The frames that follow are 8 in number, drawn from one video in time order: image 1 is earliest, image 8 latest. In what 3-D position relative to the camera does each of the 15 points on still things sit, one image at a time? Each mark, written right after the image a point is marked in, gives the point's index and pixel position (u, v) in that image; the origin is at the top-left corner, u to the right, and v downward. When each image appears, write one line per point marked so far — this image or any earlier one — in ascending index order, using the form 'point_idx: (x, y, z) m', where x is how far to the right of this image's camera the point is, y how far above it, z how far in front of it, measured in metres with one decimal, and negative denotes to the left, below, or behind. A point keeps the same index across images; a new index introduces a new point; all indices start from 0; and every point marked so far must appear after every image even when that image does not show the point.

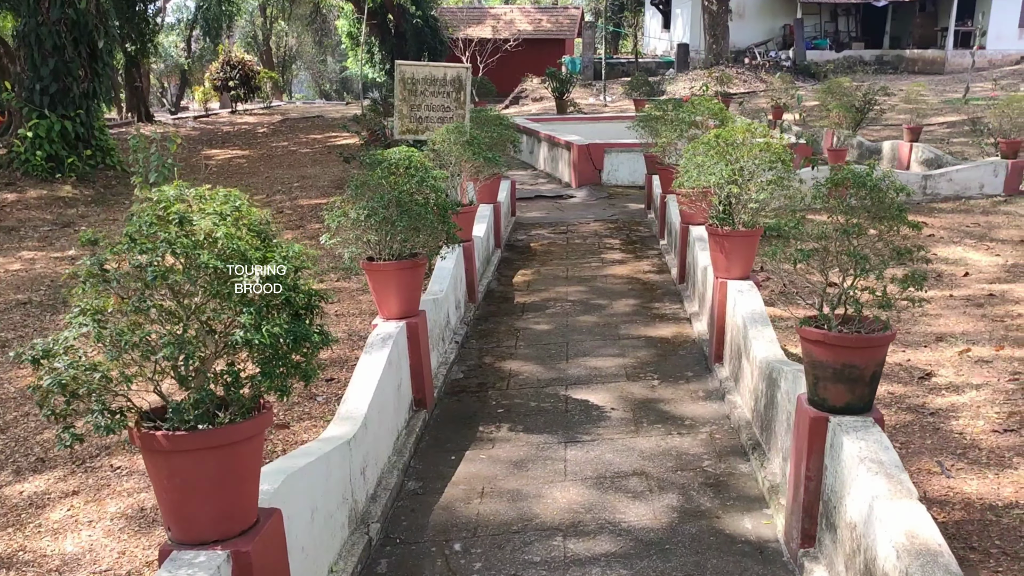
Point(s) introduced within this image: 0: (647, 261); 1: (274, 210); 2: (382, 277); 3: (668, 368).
0: (+1.2, +0.2, +8.2) m
1: (-3.1, +1.0, +11.7) m
2: (-0.6, 0.0, +4.2) m
3: (+0.9, -0.5, +5.1) m
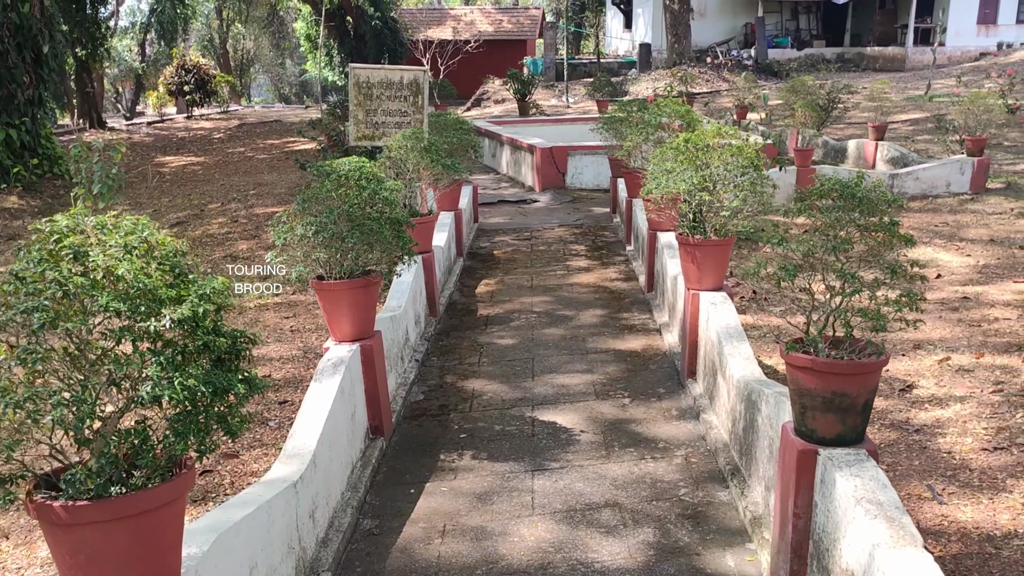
0: (+0.9, +0.2, +8.0) m
1: (-3.5, +0.9, +11.3) m
2: (-0.8, 0.0, +3.9) m
3: (+0.7, -0.5, +4.8) m
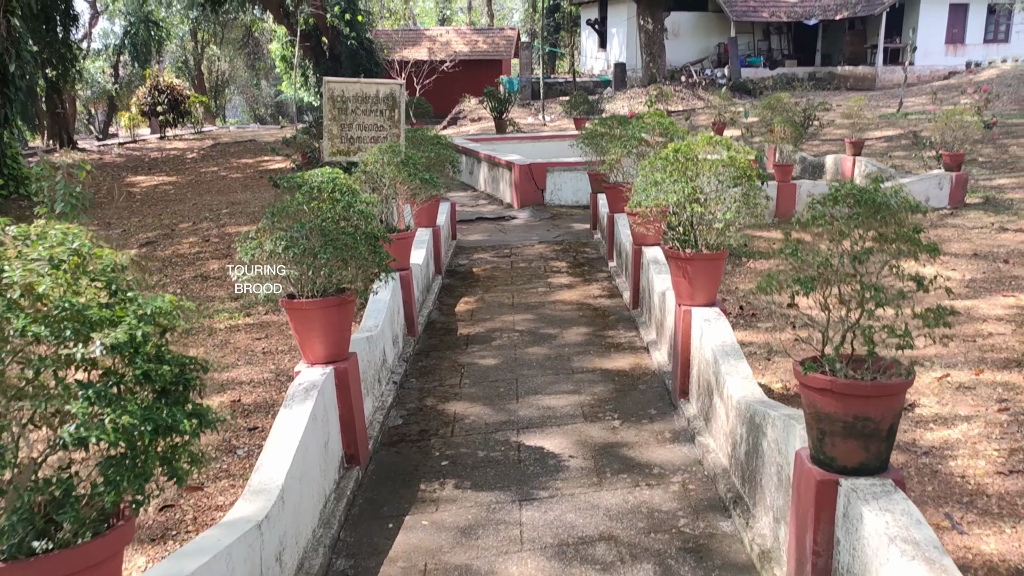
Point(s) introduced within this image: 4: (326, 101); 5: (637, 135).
0: (+0.7, 0.0, +7.8) m
1: (-3.8, +0.6, +11.0) m
2: (-0.8, -0.1, +3.6) m
3: (+0.6, -0.6, +4.6) m
4: (-1.5, +1.5, +7.4) m
5: (+1.1, +1.3, +7.4) m
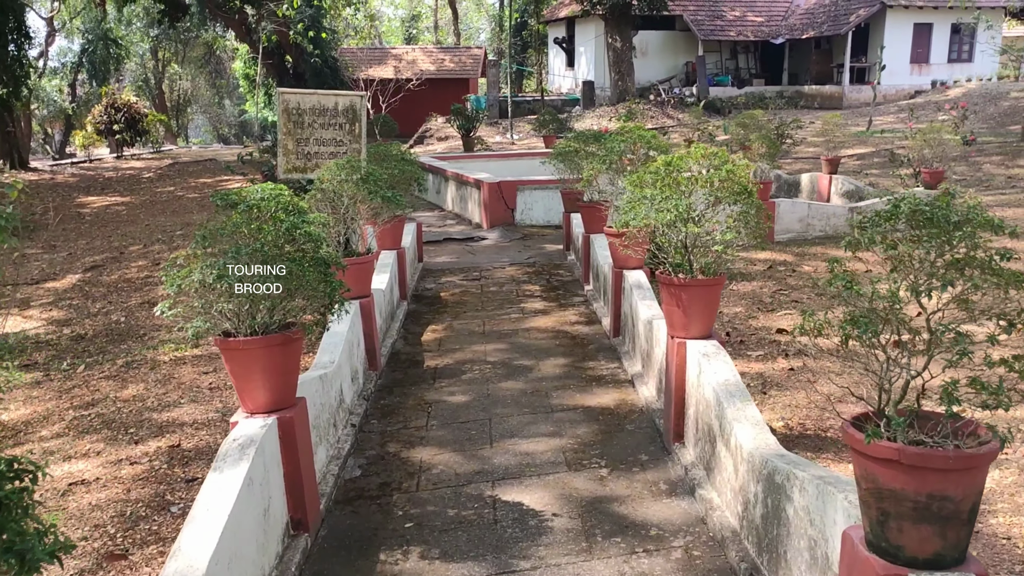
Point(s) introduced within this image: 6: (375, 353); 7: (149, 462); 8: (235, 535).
0: (+0.5, -0.2, +7.3) m
1: (-4.2, +0.3, +10.4) m
2: (-0.9, -0.2, +3.1) m
3: (+0.5, -0.7, +4.1) m
4: (-1.8, +1.3, +6.8) m
5: (+0.8, +1.1, +6.9) m
6: (-0.8, -0.4, +5.4) m
7: (-1.9, -0.9, +4.7) m
8: (-0.8, -0.7, +2.6) m
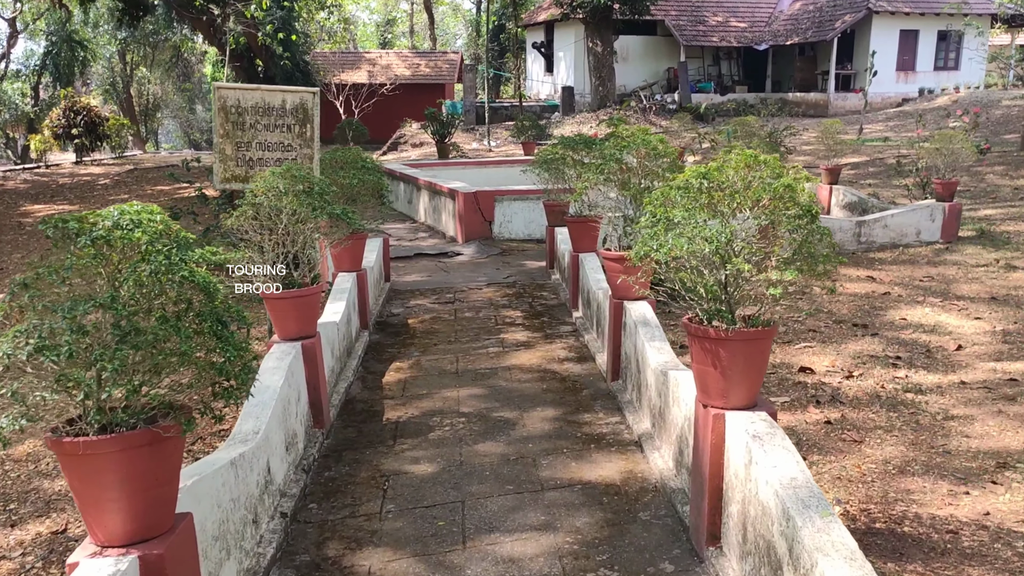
0: (+0.3, -0.4, +6.3) m
1: (-4.4, +0.1, +9.2) m
2: (-1.0, -0.4, +2.0) m
3: (+0.4, -0.9, +3.1) m
4: (-1.9, +1.1, +5.8) m
5: (+0.7, +0.9, +5.9) m
6: (-0.9, -0.6, +4.4) m
7: (-2.0, -1.1, +3.6) m
8: (-0.8, -0.9, +1.5) m
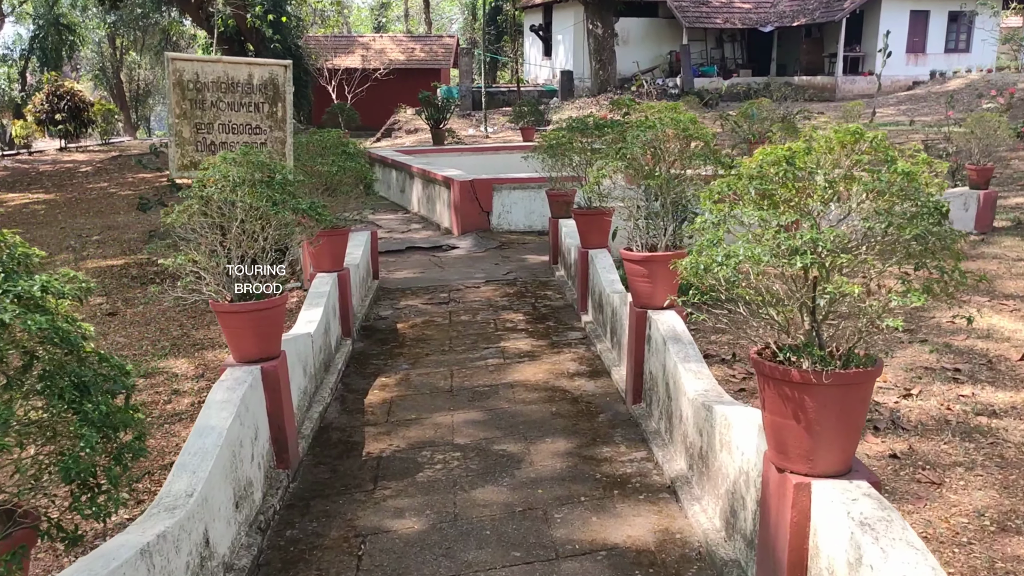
0: (+0.3, -0.4, +5.5) m
1: (-4.4, +0.1, +8.5) m
2: (-0.9, -0.5, +1.3) m
3: (+0.4, -1.0, +2.3) m
4: (-1.9, +1.1, +5.0) m
5: (+0.7, +0.9, +5.2) m
6: (-0.9, -0.6, +3.6) m
7: (-2.0, -1.1, +2.9) m
8: (-0.8, -0.9, +0.8) m
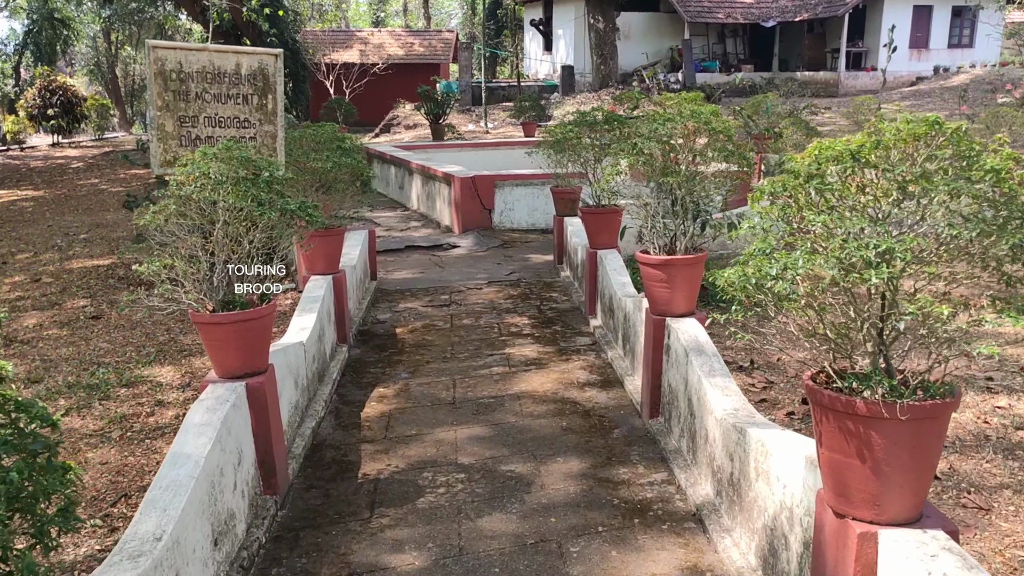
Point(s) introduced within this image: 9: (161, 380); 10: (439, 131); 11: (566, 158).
0: (+0.4, -0.4, +5.2) m
1: (-4.4, +0.1, +8.1) m
2: (-0.9, -0.5, +0.9) m
3: (+0.5, -1.0, +2.0) m
4: (-1.9, +1.1, +4.7) m
5: (+0.7, +0.8, +4.8) m
6: (-0.9, -0.7, +3.3) m
7: (-1.9, -1.2, +2.6) m
8: (-0.8, -1.0, +0.5) m
9: (-2.1, -0.5, +5.4) m
10: (-1.4, +3.1, +17.5) m
11: (+0.4, +1.0, +7.1) m
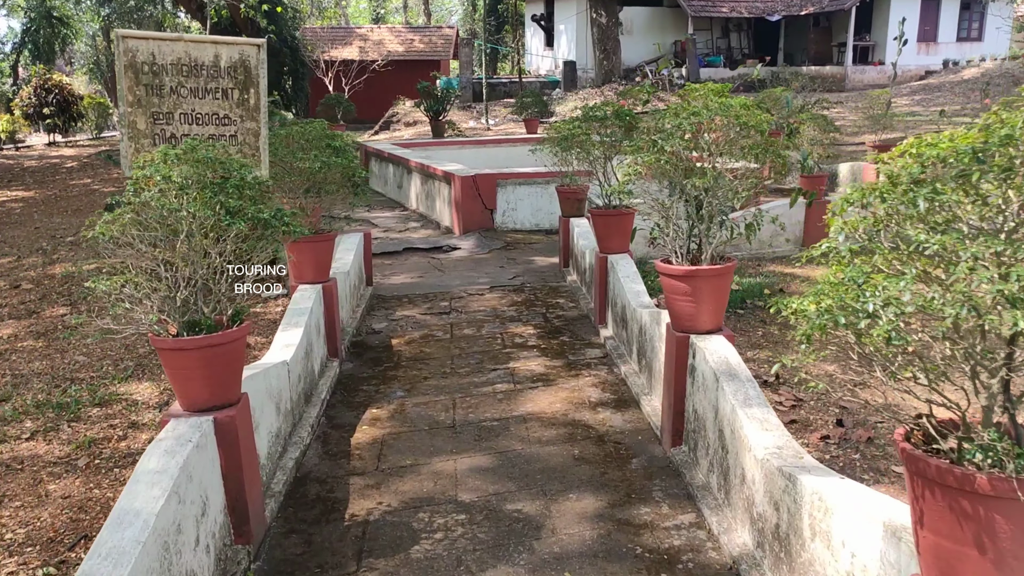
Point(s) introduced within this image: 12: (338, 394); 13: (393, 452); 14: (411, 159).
0: (+0.4, -0.5, +4.8) m
1: (-4.3, 0.0, +7.7) m
2: (-0.9, -0.6, +0.5) m
3: (+0.5, -1.1, +1.6) m
4: (-1.8, +1.0, +4.2) m
5: (+0.8, +0.8, +4.4) m
6: (-0.8, -0.7, +2.9) m
7: (-1.9, -1.2, +2.1) m
8: (-0.7, -1.1, 0.0) m
9: (-2.1, -0.6, +4.9) m
10: (-1.4, +3.0, +17.0) m
11: (+0.4, +1.0, +6.7) m
12: (-0.9, -0.5, +4.6) m
13: (-0.5, -0.7, +3.8) m
14: (-1.3, +1.6, +11.1) m
